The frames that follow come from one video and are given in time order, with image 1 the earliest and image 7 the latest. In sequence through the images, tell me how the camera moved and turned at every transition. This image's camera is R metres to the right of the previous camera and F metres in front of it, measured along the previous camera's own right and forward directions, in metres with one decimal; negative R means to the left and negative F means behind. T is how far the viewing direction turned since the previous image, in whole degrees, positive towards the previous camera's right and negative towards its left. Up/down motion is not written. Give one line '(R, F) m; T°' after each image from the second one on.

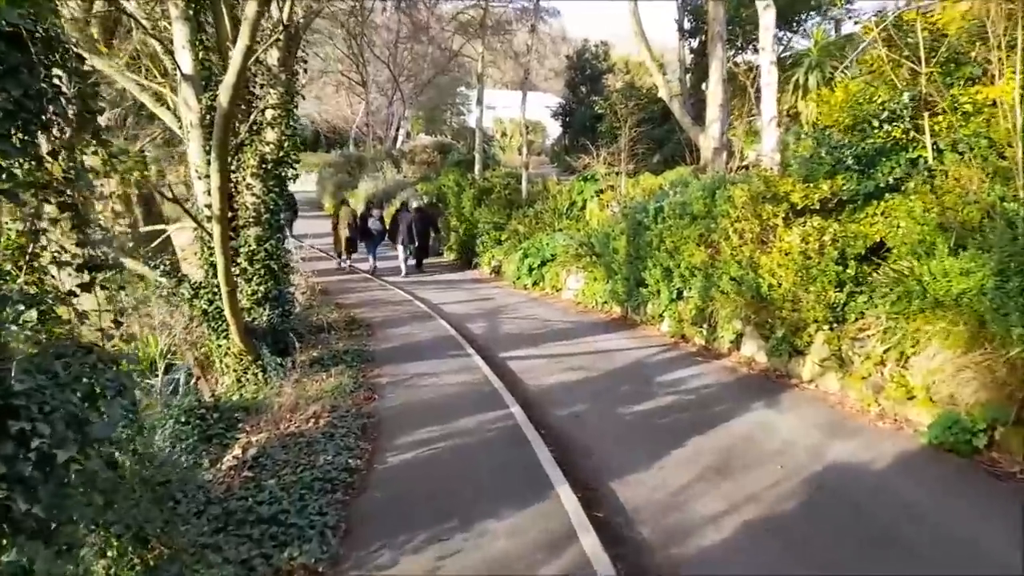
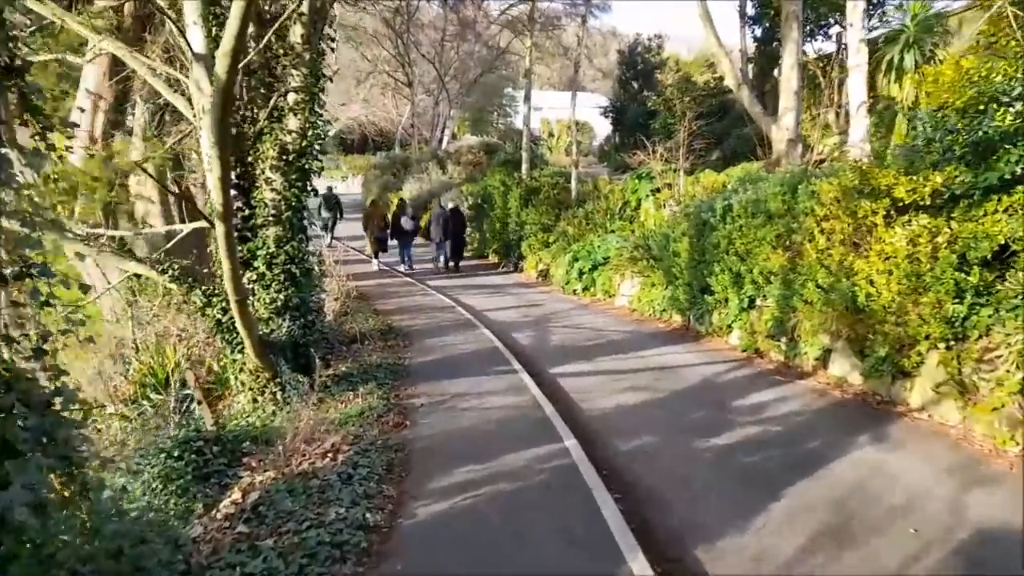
(-0.1, +1.3) m; -4°
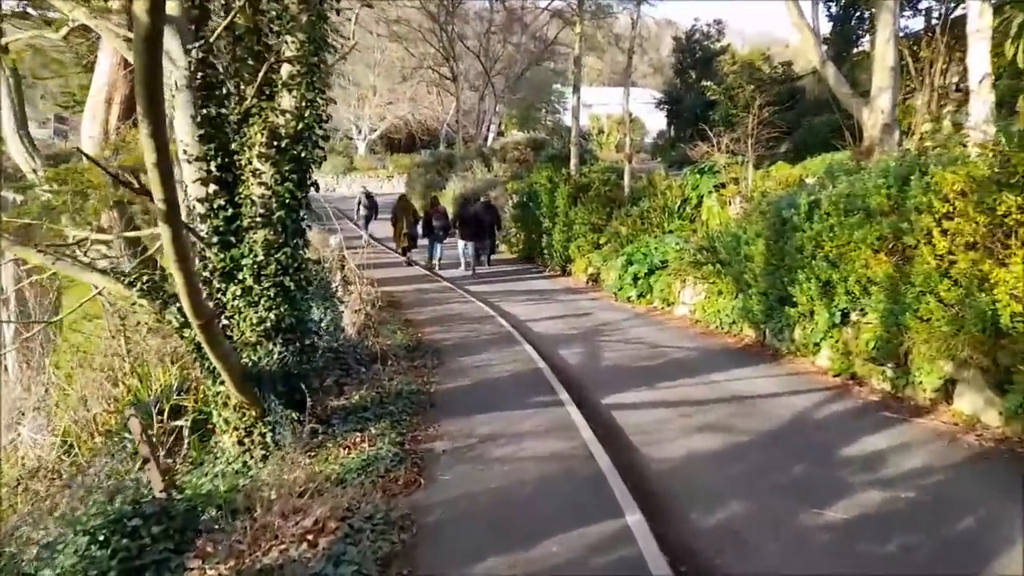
(0.0, +1.7) m; -4°
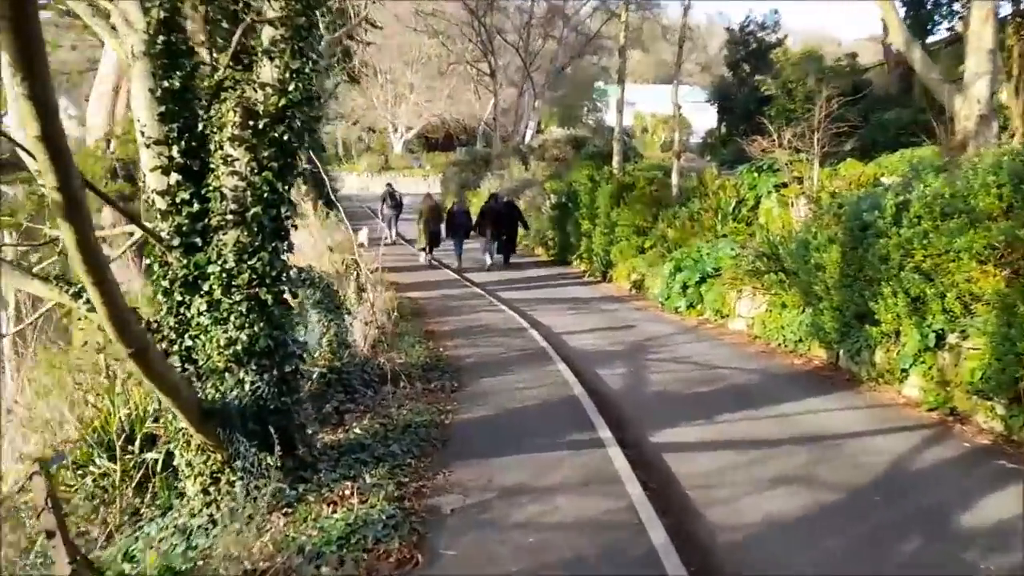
(+0.1, +1.3) m; -3°
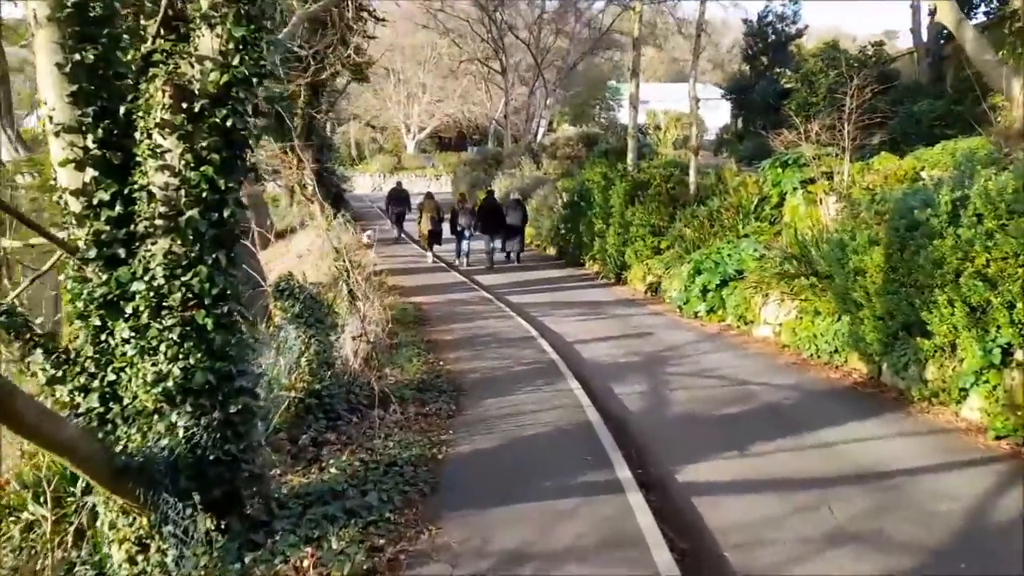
(+0.1, +1.1) m; -1°
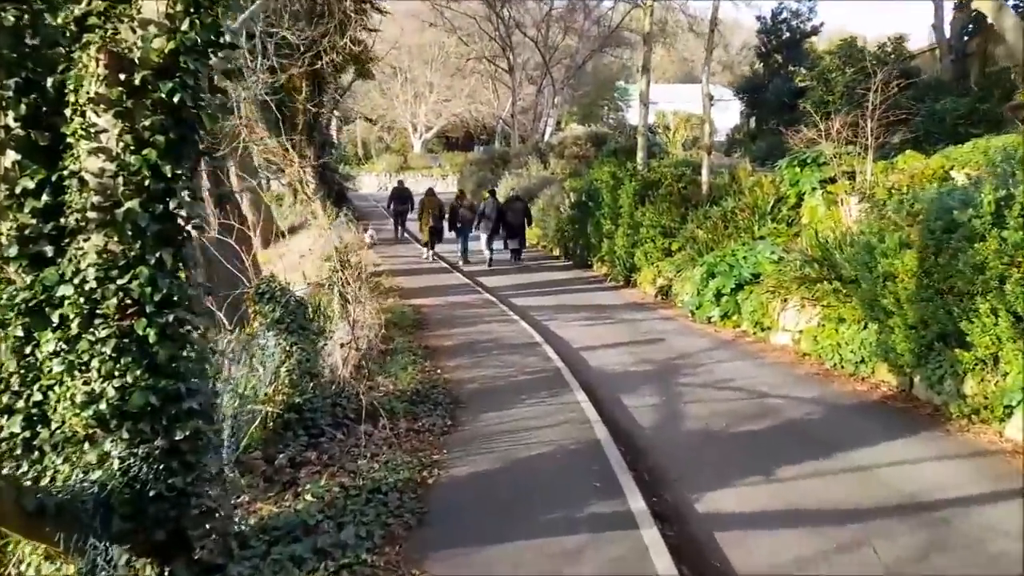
(+0.1, +0.7) m; -1°
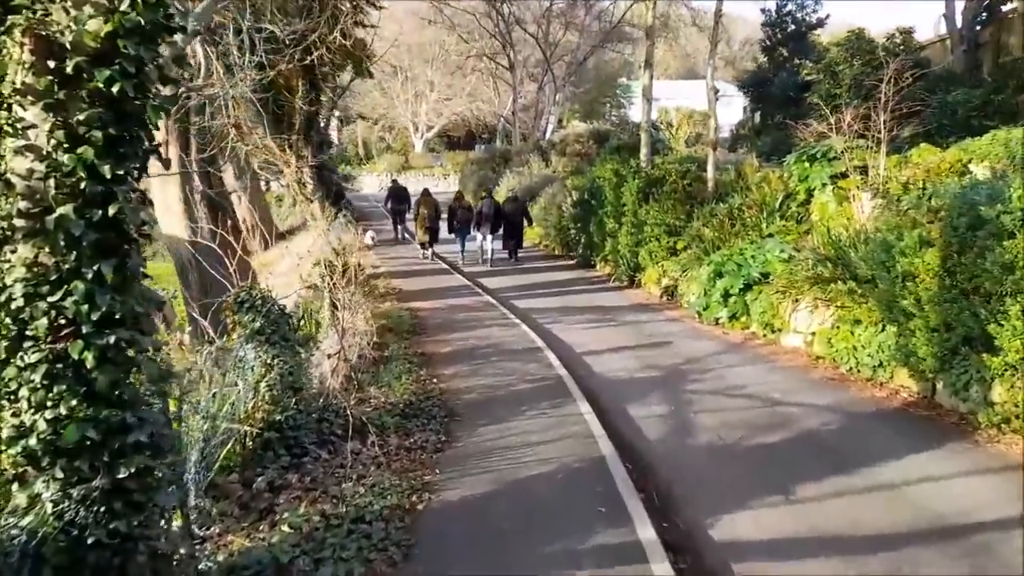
(+0.1, +0.5) m; 0°
